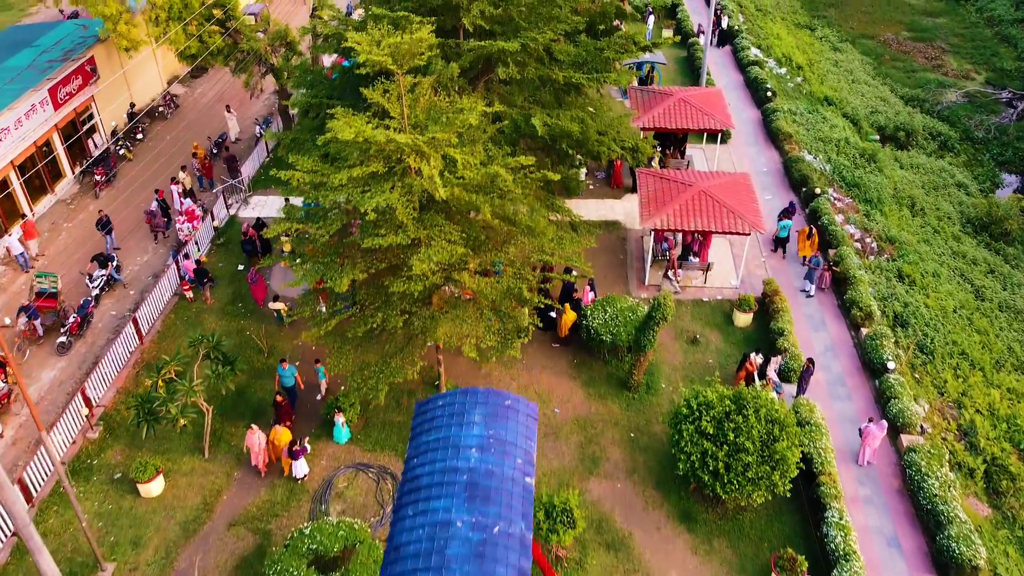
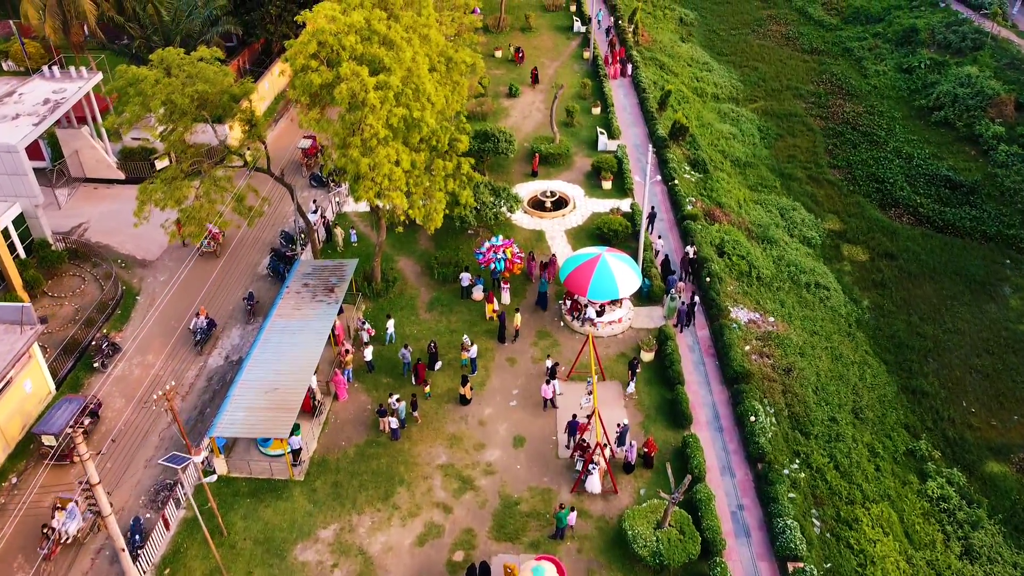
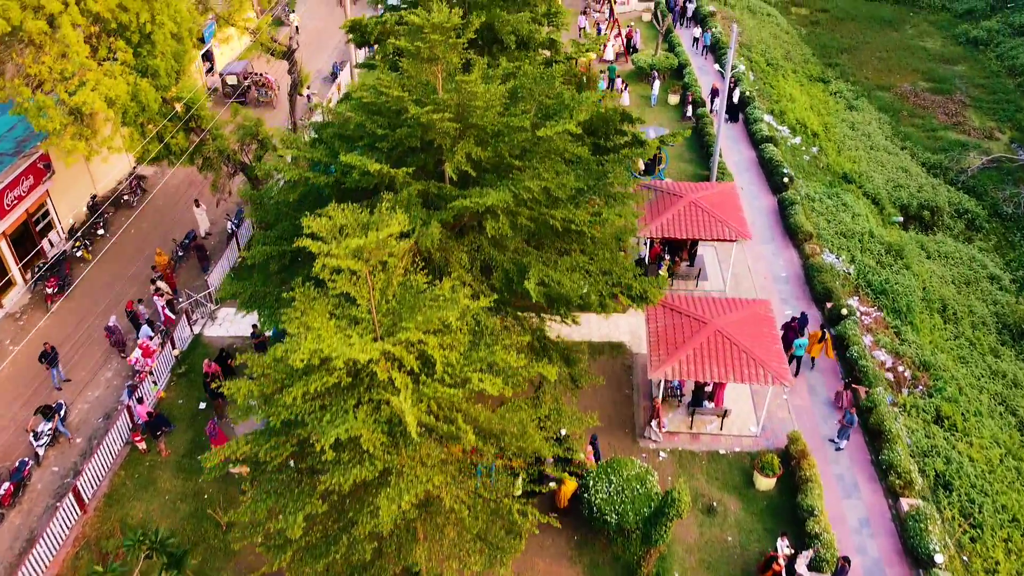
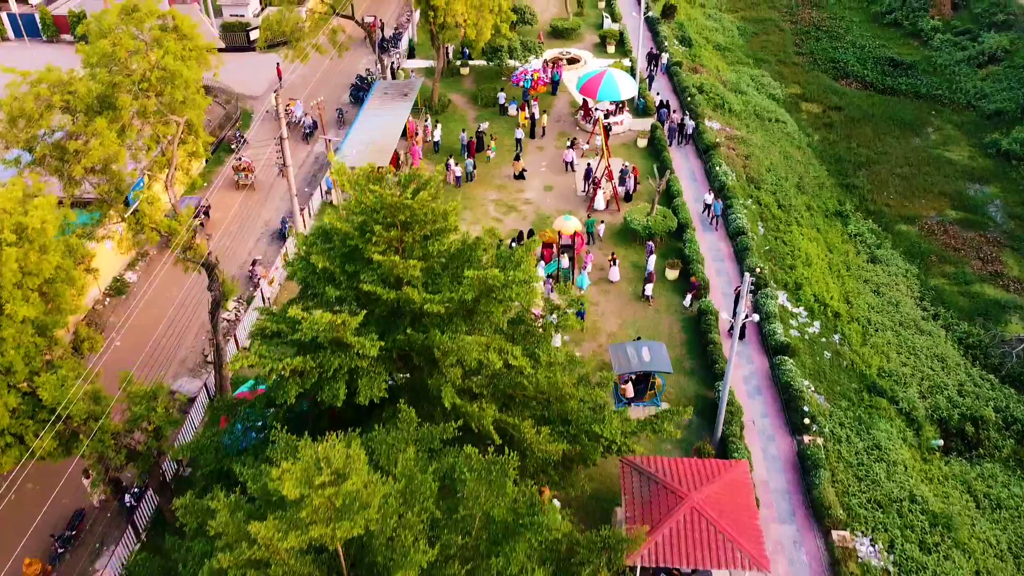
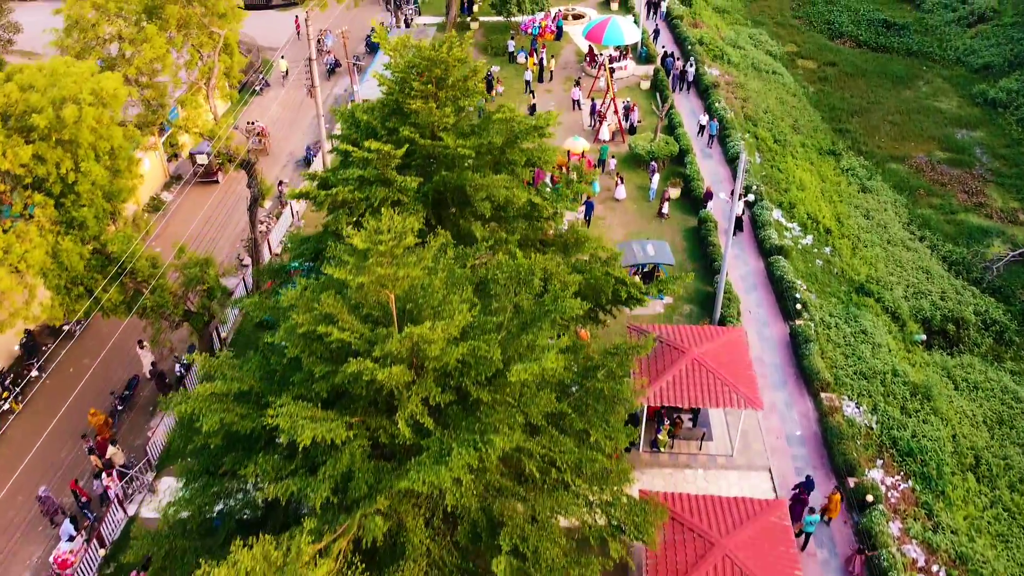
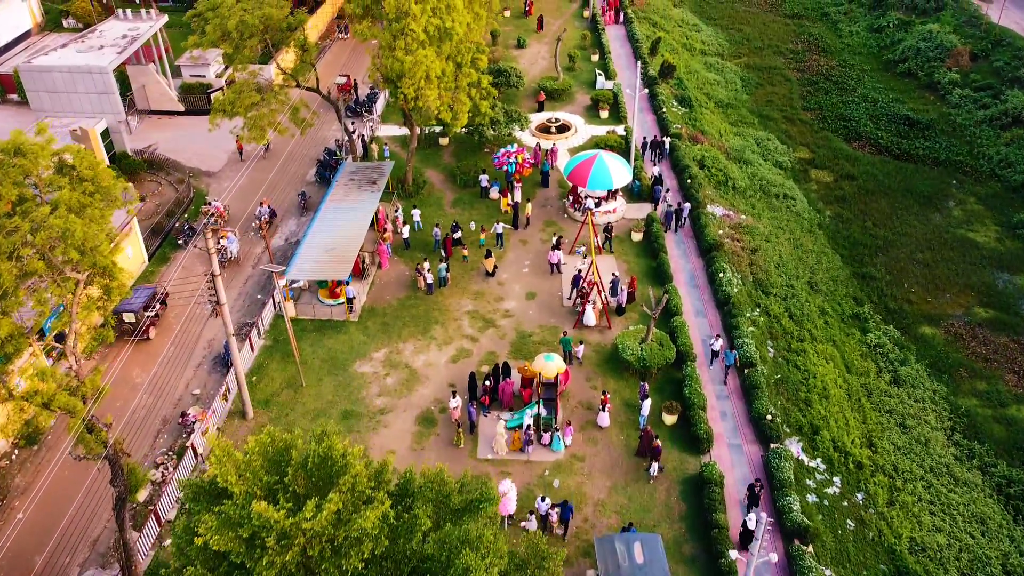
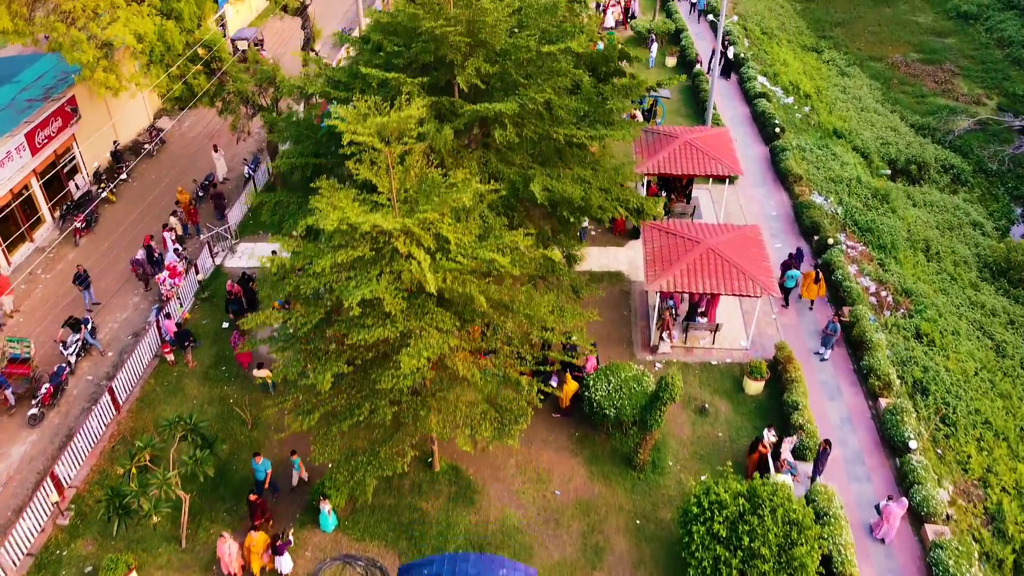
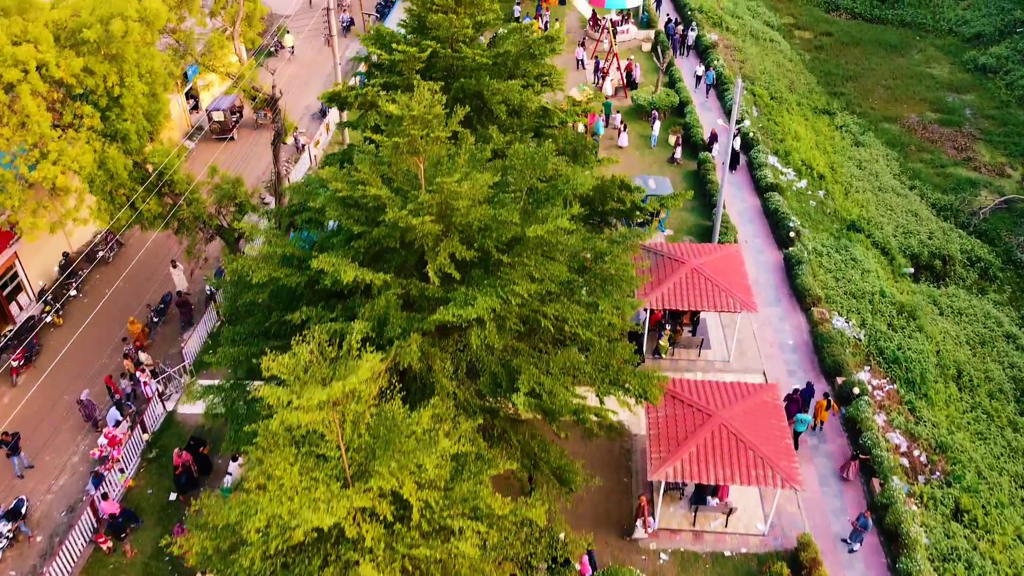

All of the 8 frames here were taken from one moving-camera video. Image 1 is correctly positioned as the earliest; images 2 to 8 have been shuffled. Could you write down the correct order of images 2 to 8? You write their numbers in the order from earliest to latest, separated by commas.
7, 3, 8, 5, 4, 6, 2
